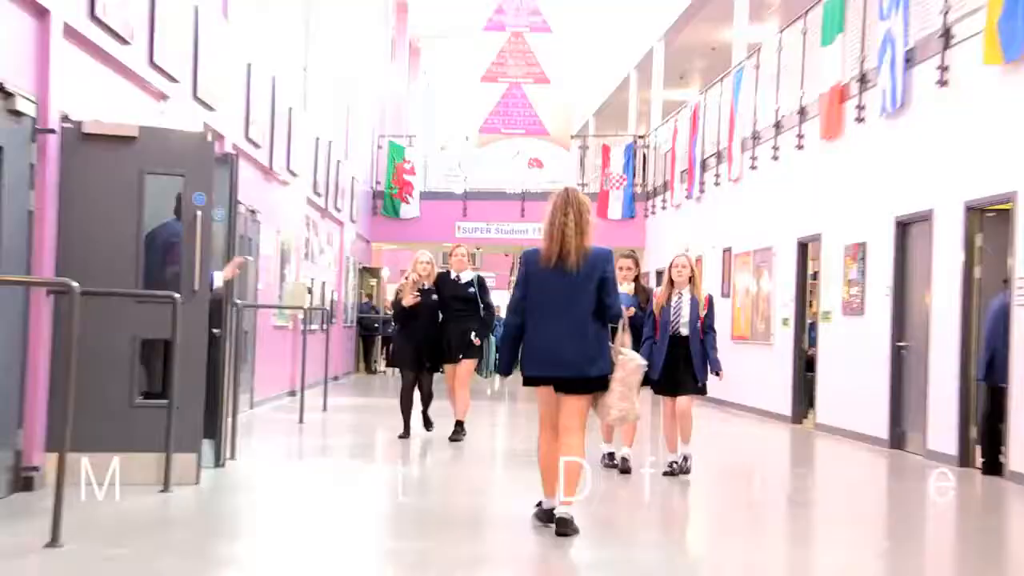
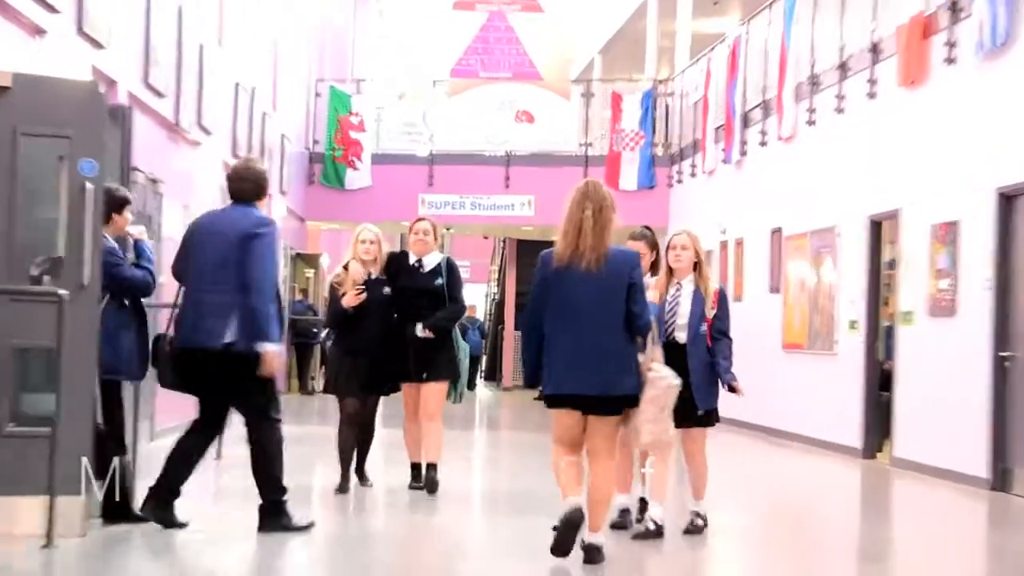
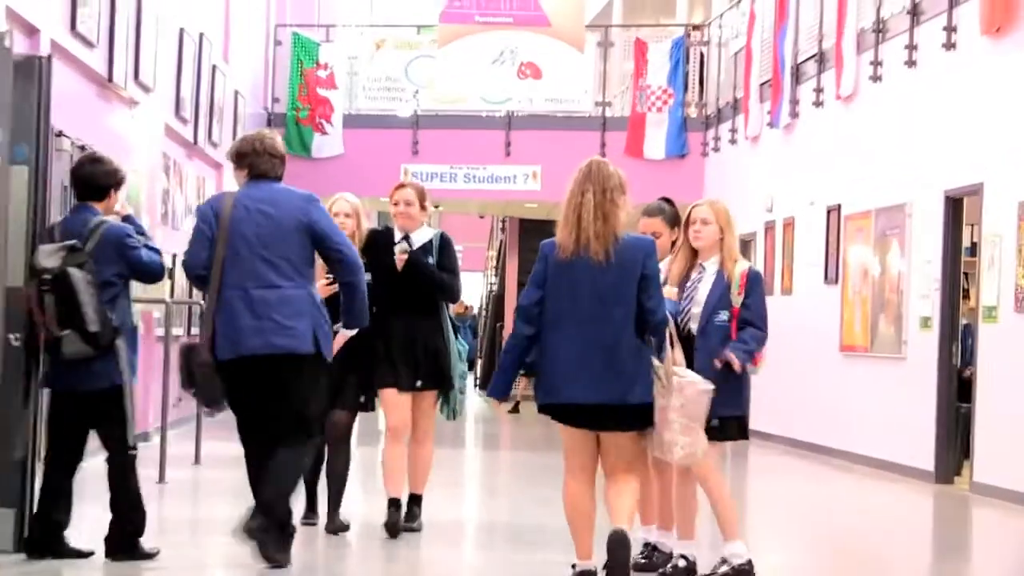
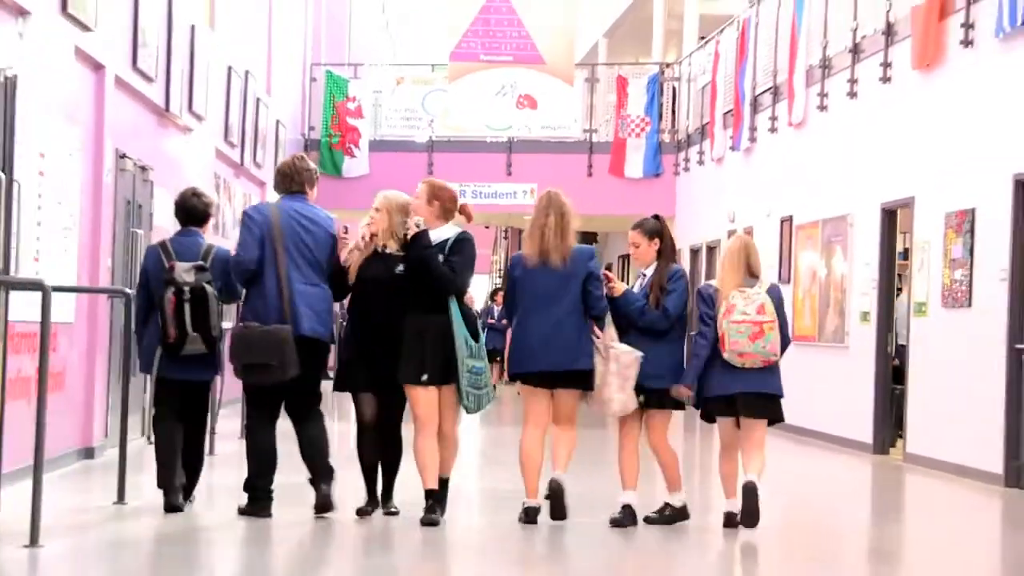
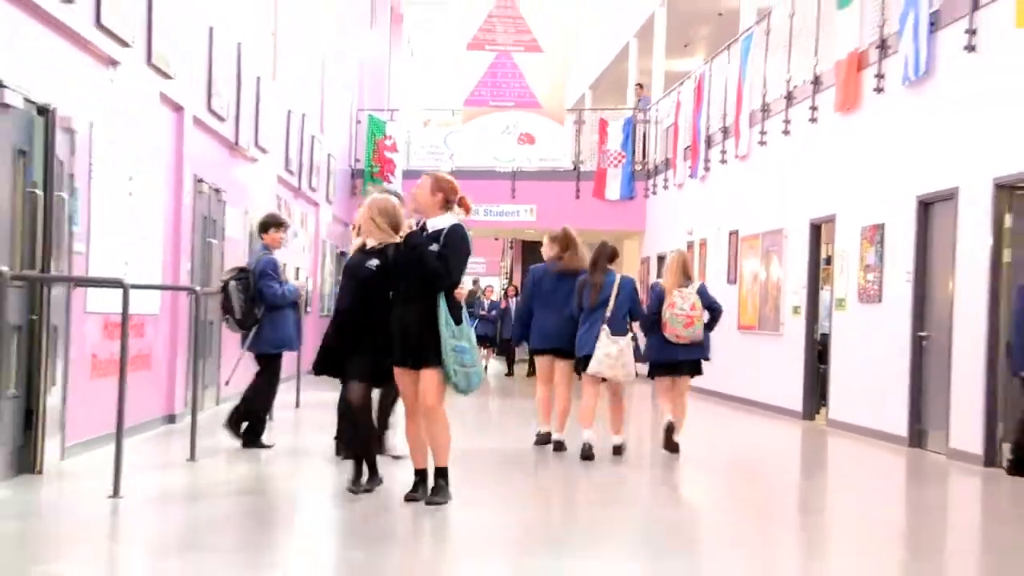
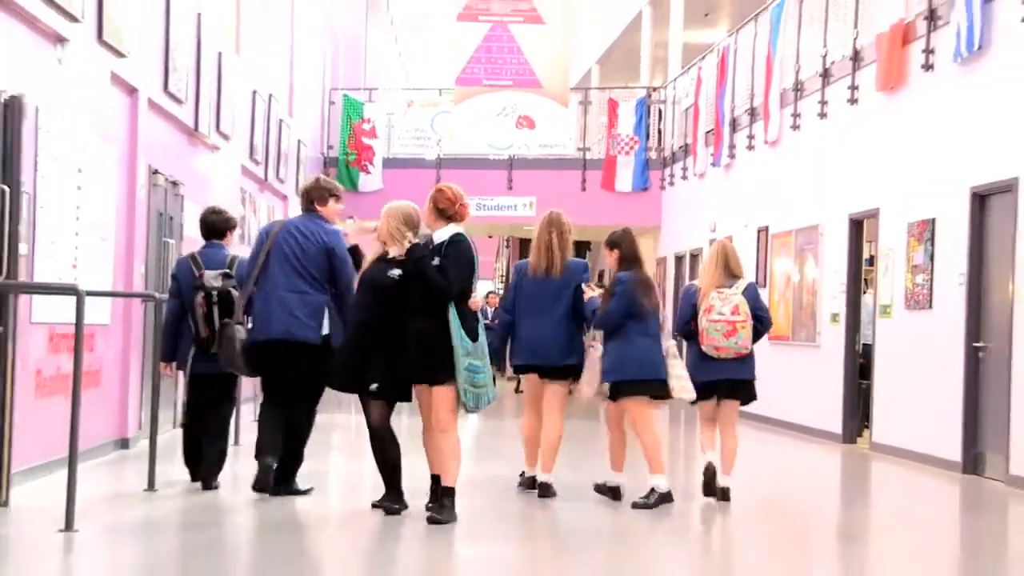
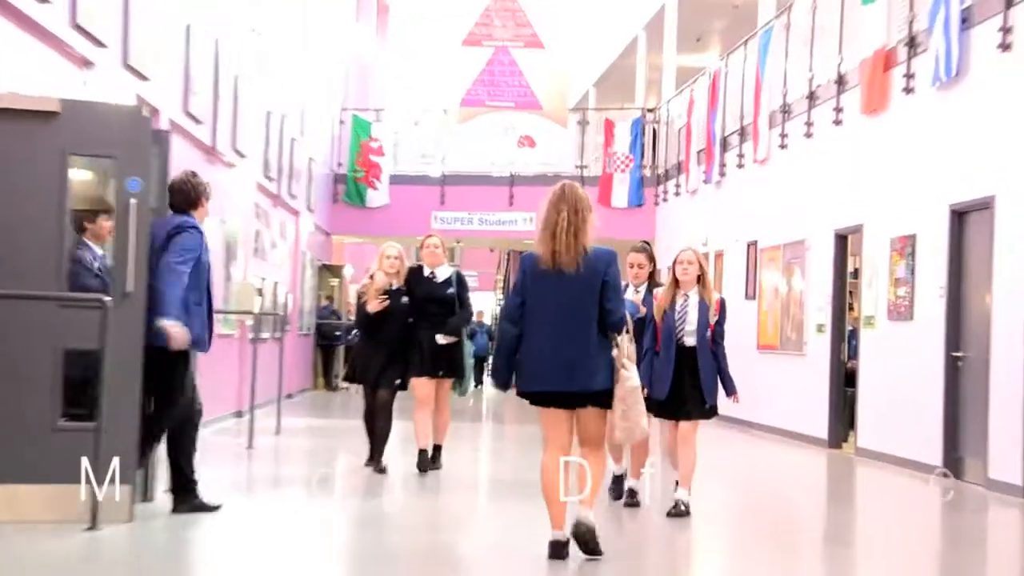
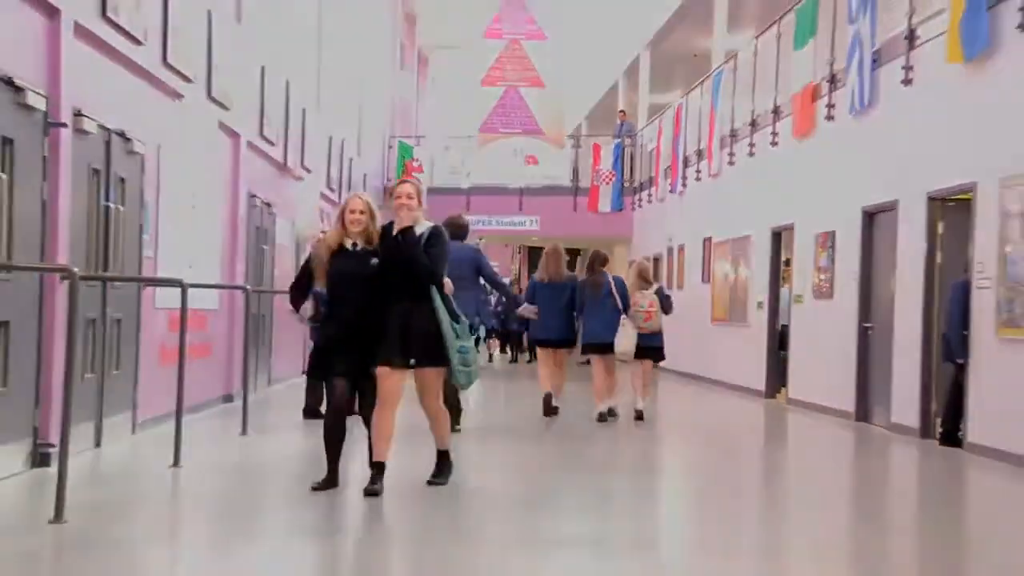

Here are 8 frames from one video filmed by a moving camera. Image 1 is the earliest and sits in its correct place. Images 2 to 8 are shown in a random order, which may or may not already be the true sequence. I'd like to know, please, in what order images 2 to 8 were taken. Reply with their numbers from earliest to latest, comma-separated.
7, 2, 3, 4, 6, 5, 8
